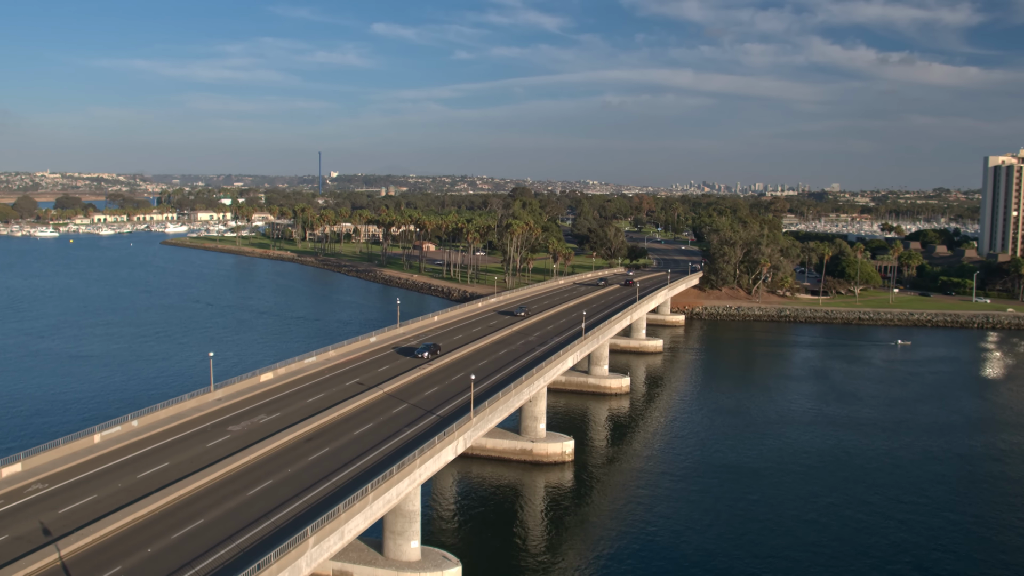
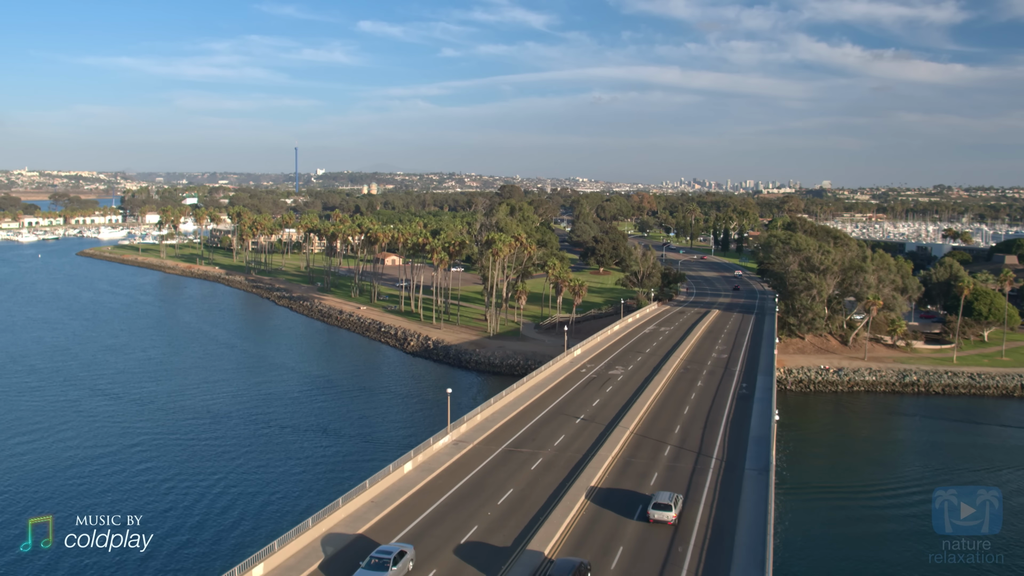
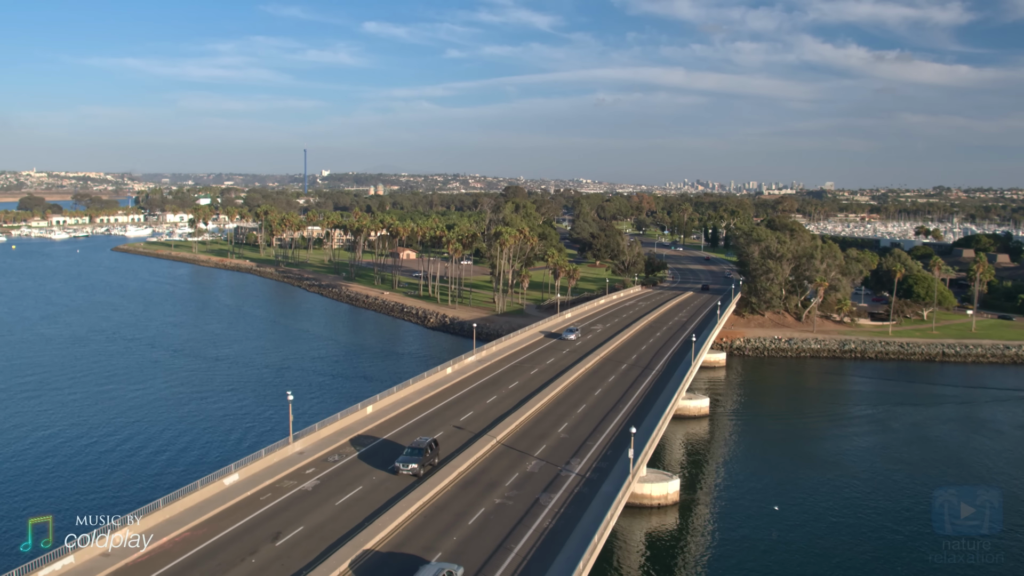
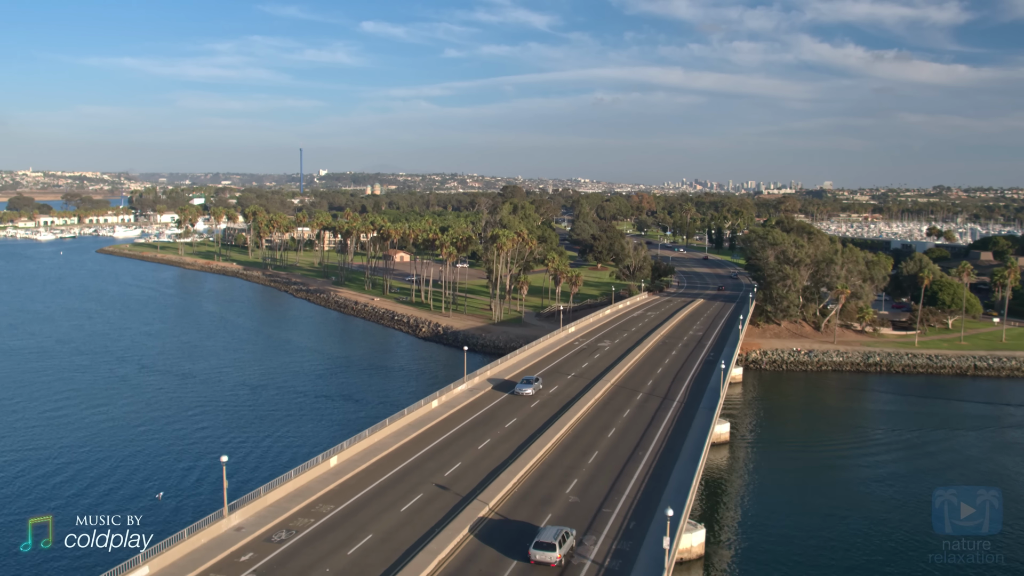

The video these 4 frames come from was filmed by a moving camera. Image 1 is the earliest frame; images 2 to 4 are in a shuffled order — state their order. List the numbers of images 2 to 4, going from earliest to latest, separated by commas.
3, 4, 2
